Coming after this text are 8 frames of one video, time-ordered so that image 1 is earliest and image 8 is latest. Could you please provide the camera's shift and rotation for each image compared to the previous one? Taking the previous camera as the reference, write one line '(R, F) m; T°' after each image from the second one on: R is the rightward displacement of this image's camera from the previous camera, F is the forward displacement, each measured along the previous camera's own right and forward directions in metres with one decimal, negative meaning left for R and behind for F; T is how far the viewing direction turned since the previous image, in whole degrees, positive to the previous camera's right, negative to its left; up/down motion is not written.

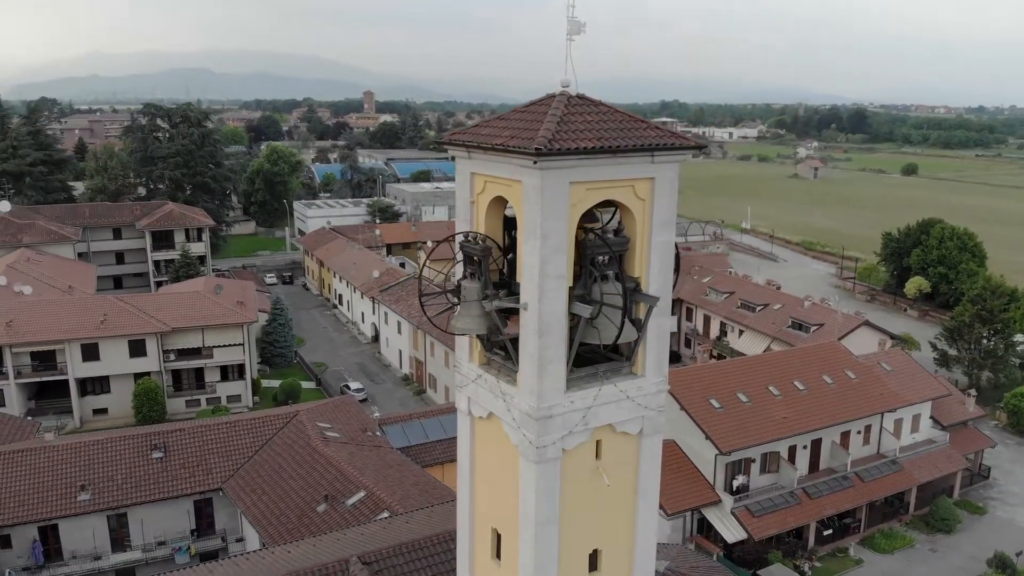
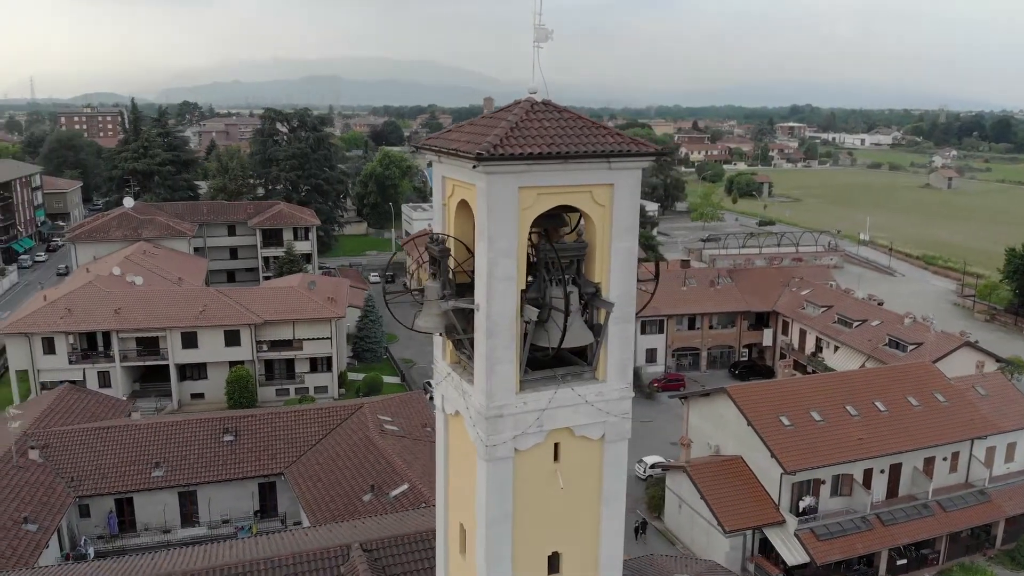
(+2.2, 0.0) m; -10°
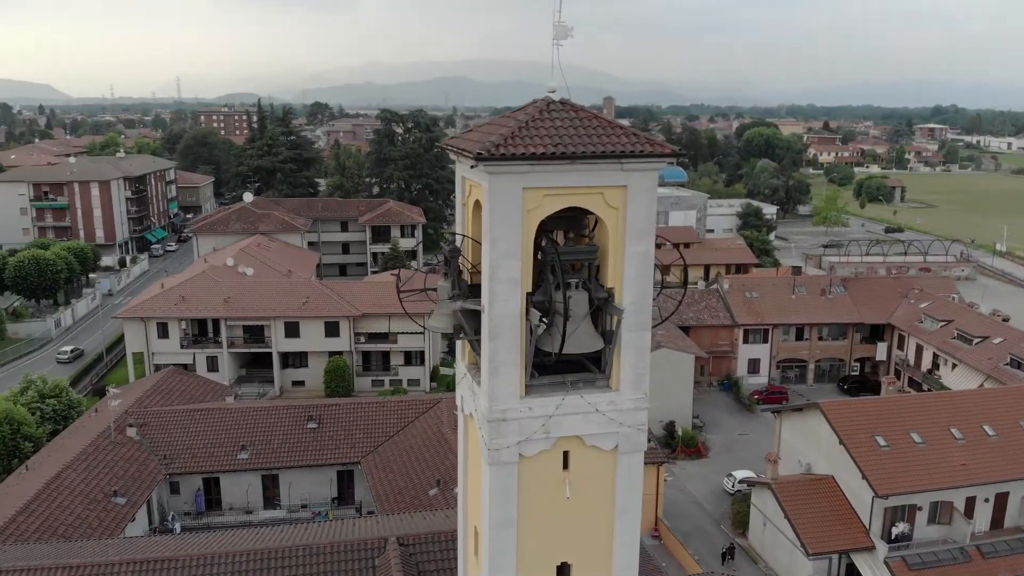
(+1.5, +0.3) m; -9°
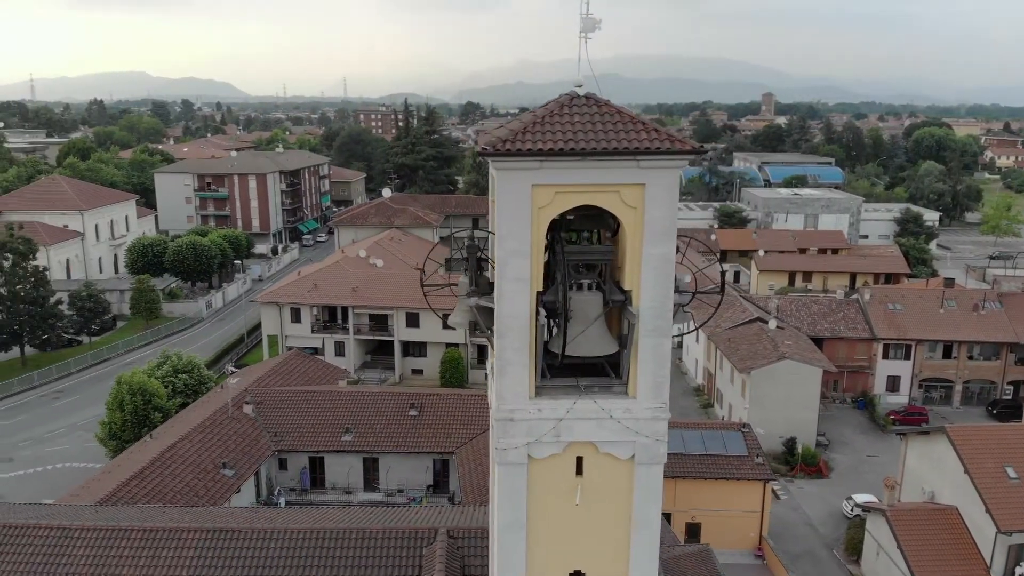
(+1.8, +0.3) m; -11°
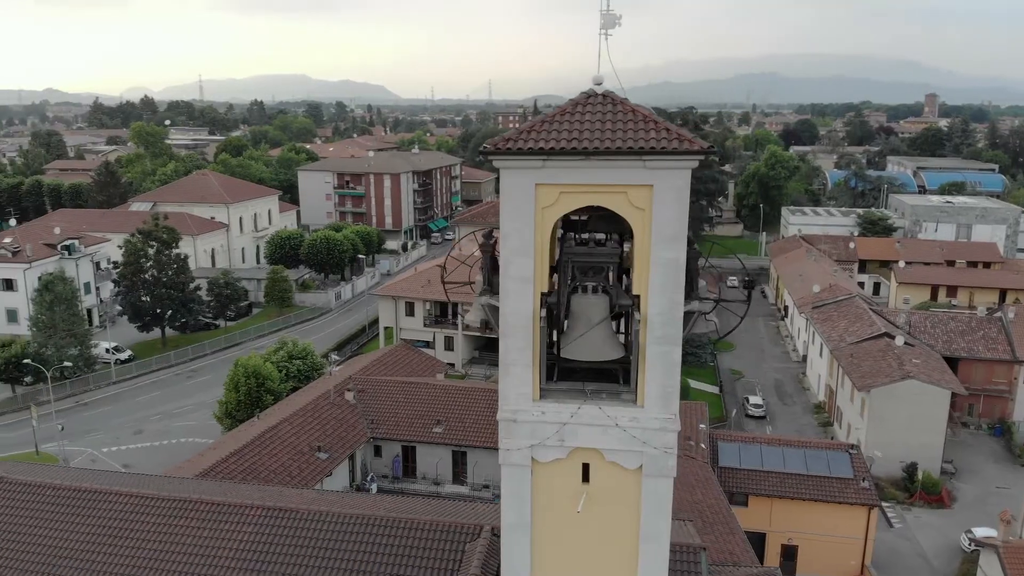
(+1.7, +0.2) m; -11°
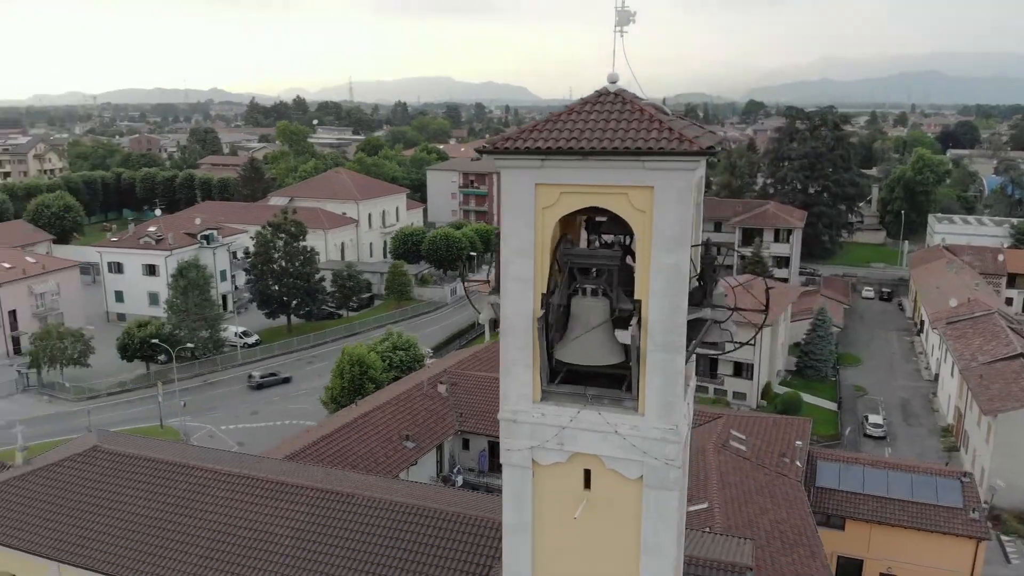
(+1.7, +0.2) m; -10°
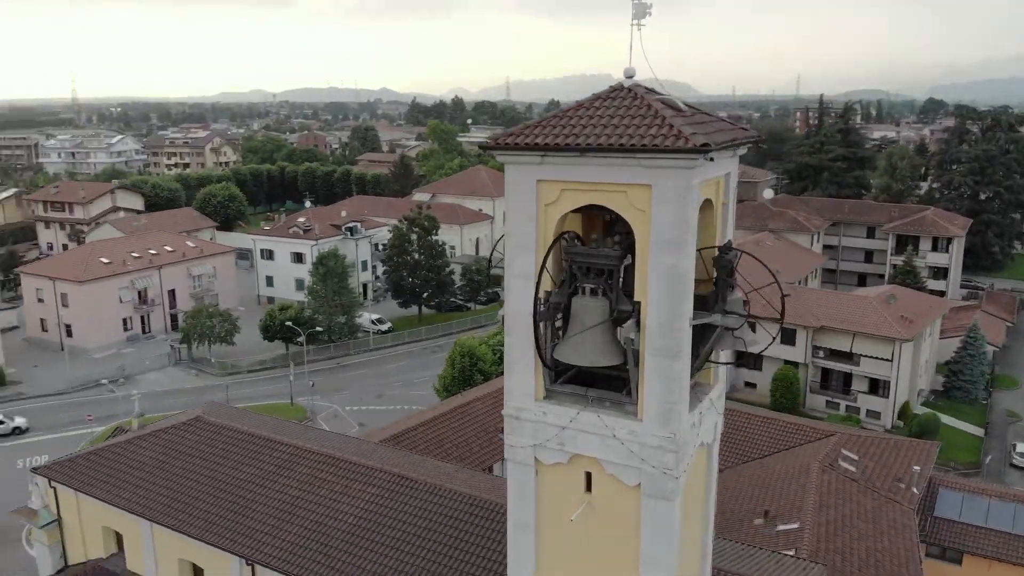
(+1.9, +0.2) m; -12°
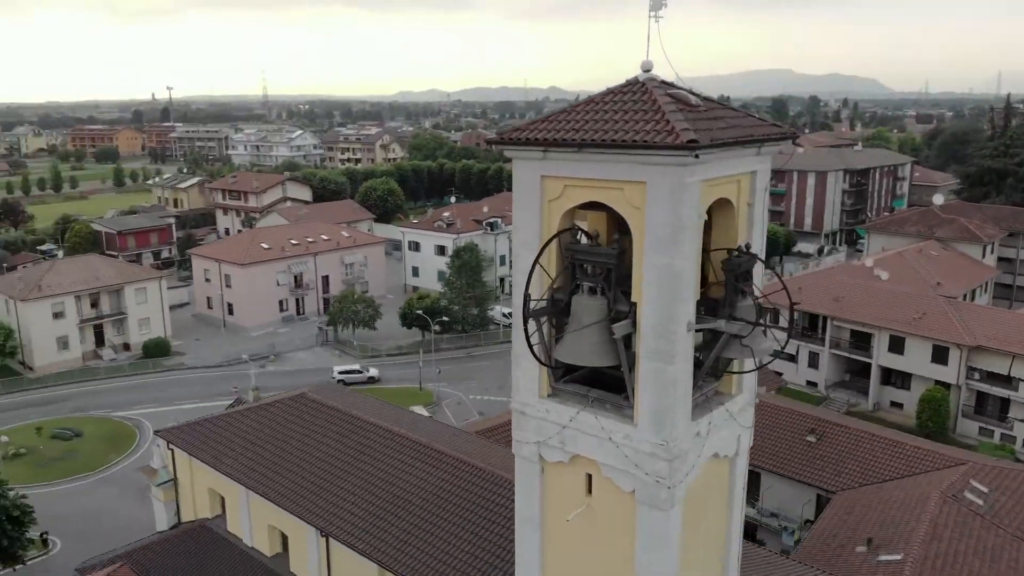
(+2.0, +0.2) m; -12°
